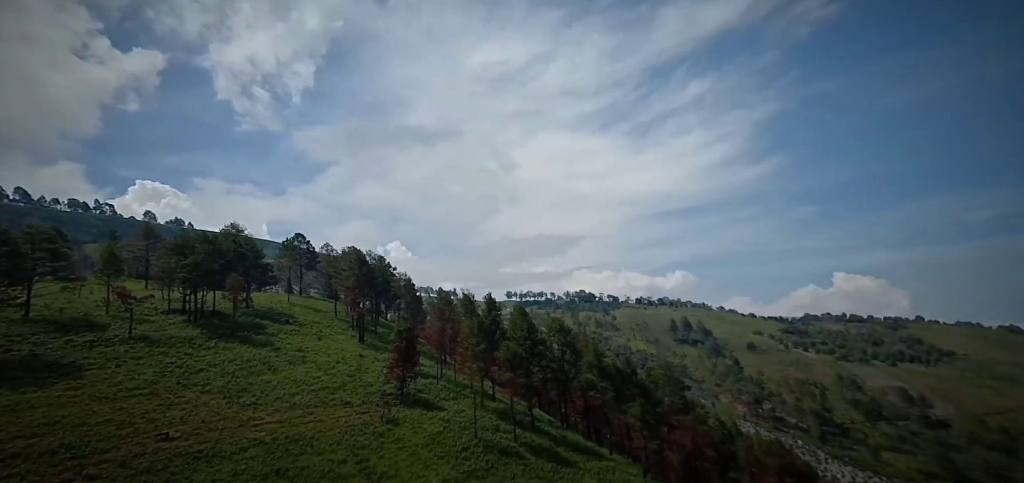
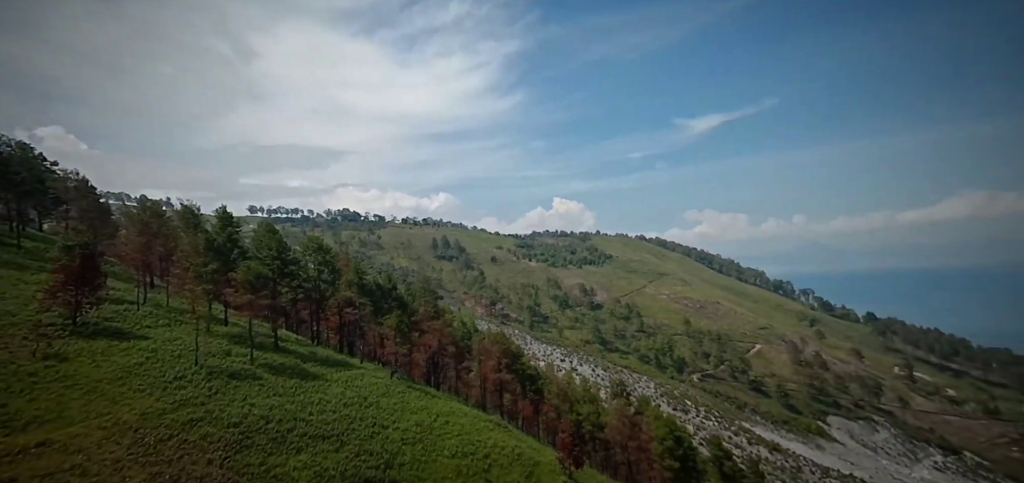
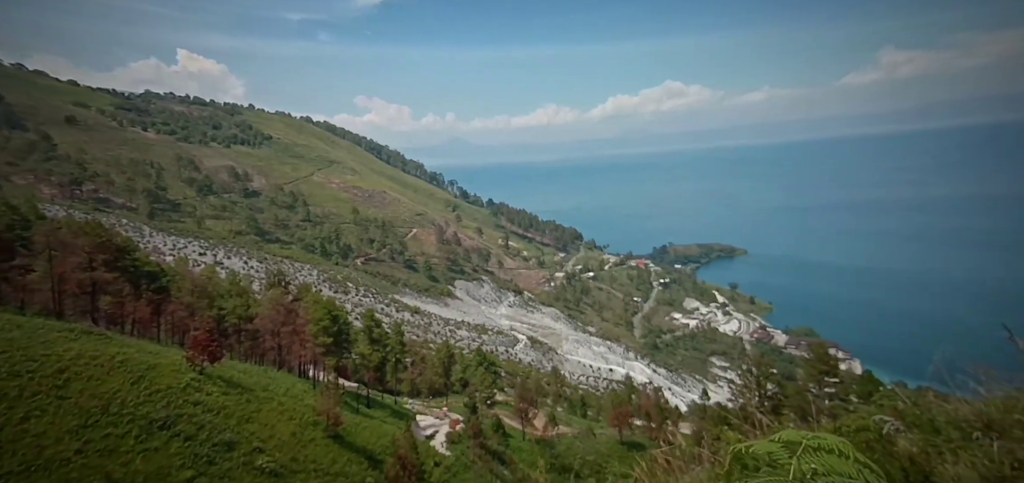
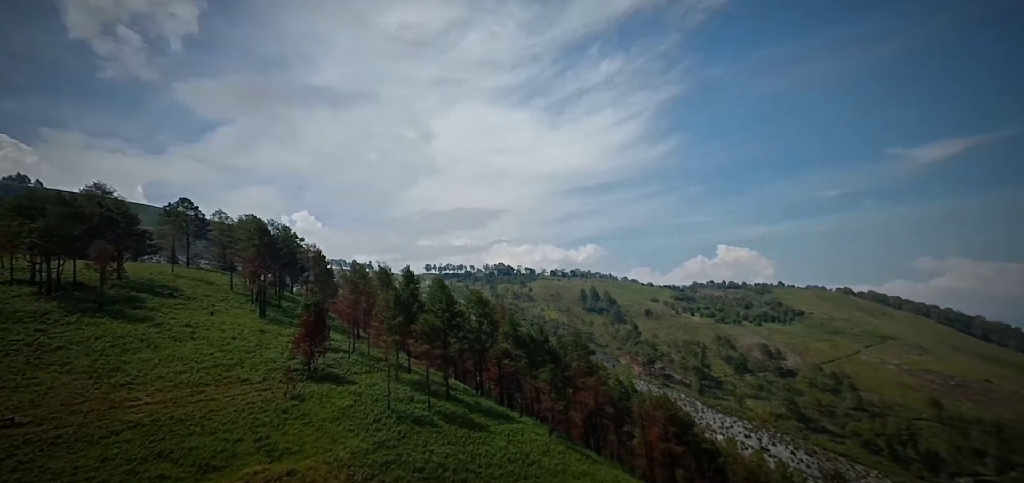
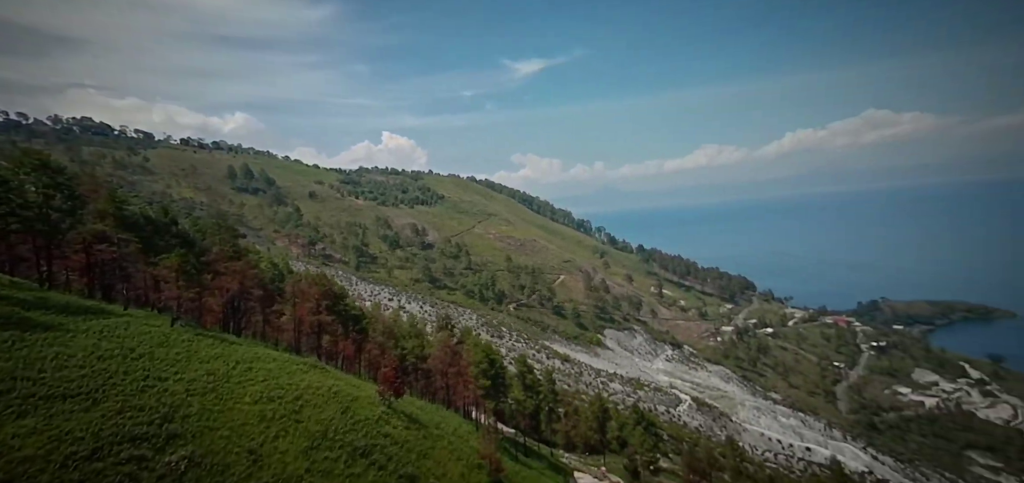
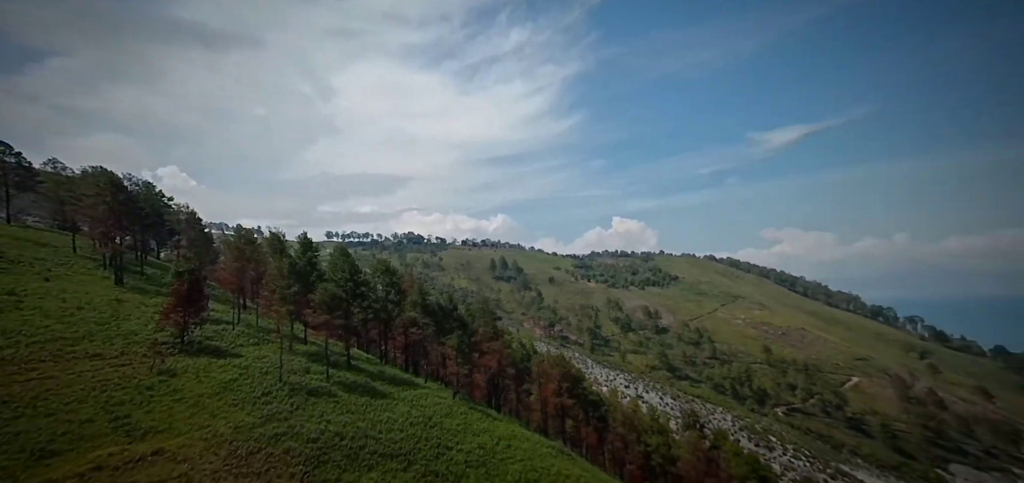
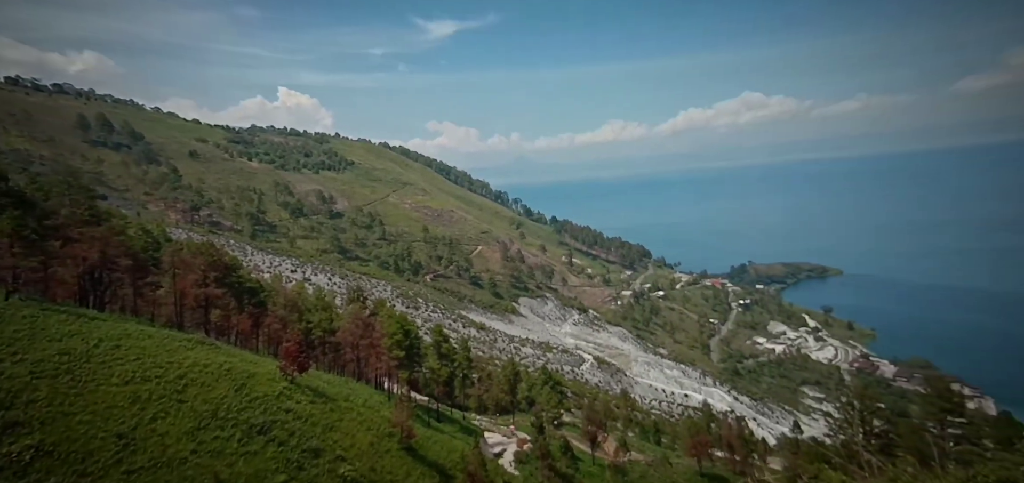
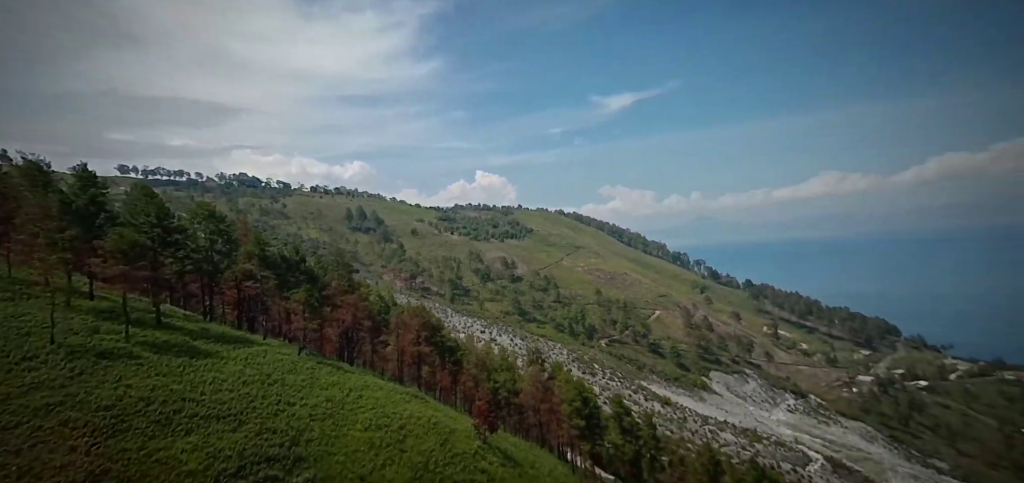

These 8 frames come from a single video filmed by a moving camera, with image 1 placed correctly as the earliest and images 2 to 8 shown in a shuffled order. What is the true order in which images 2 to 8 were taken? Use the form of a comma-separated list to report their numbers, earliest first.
4, 6, 2, 8, 5, 7, 3
